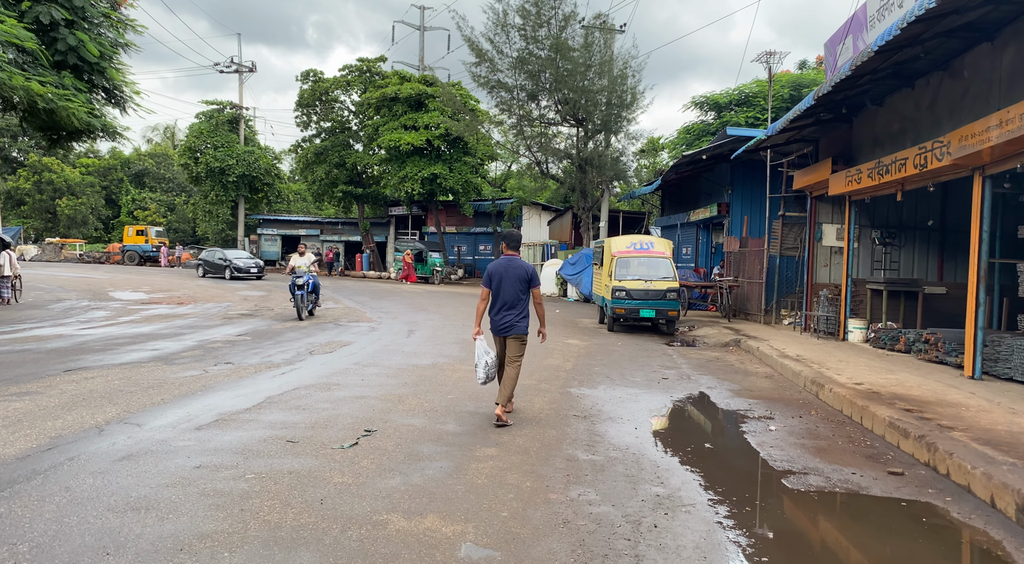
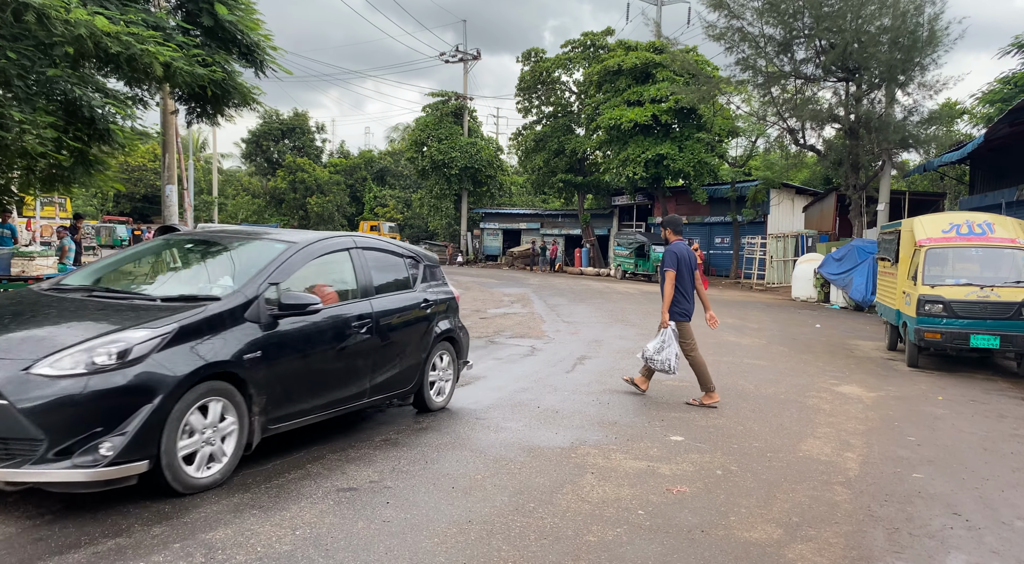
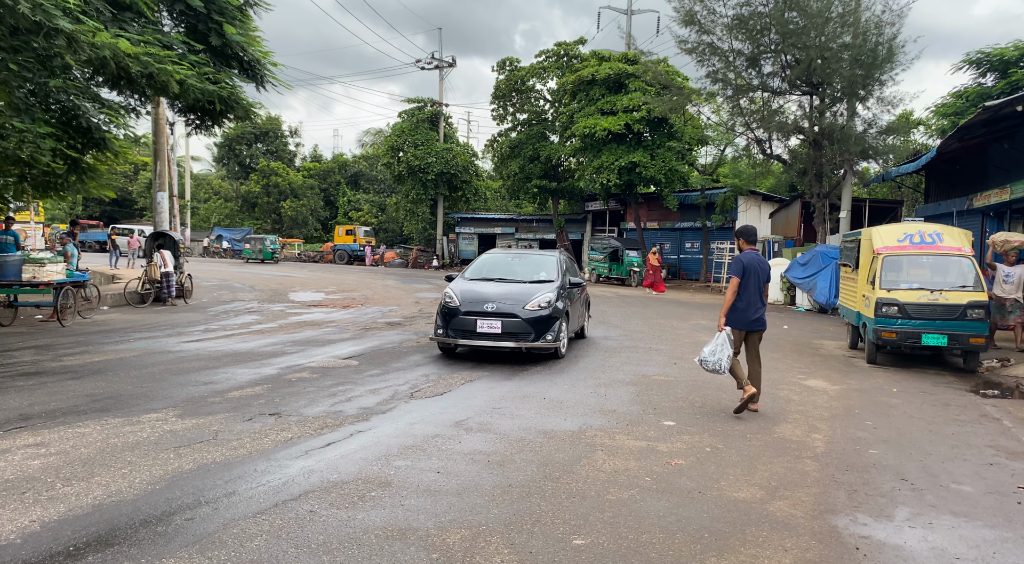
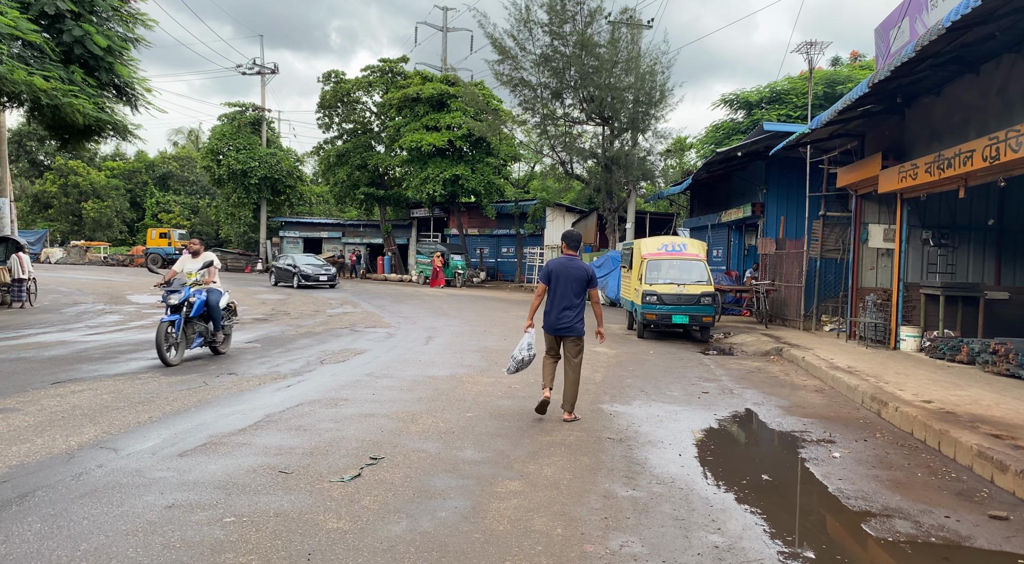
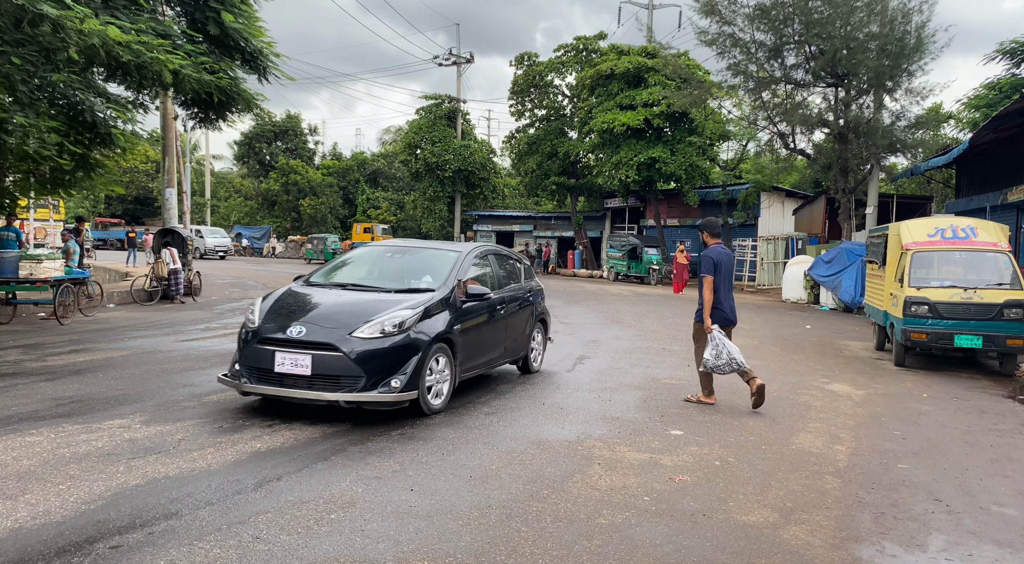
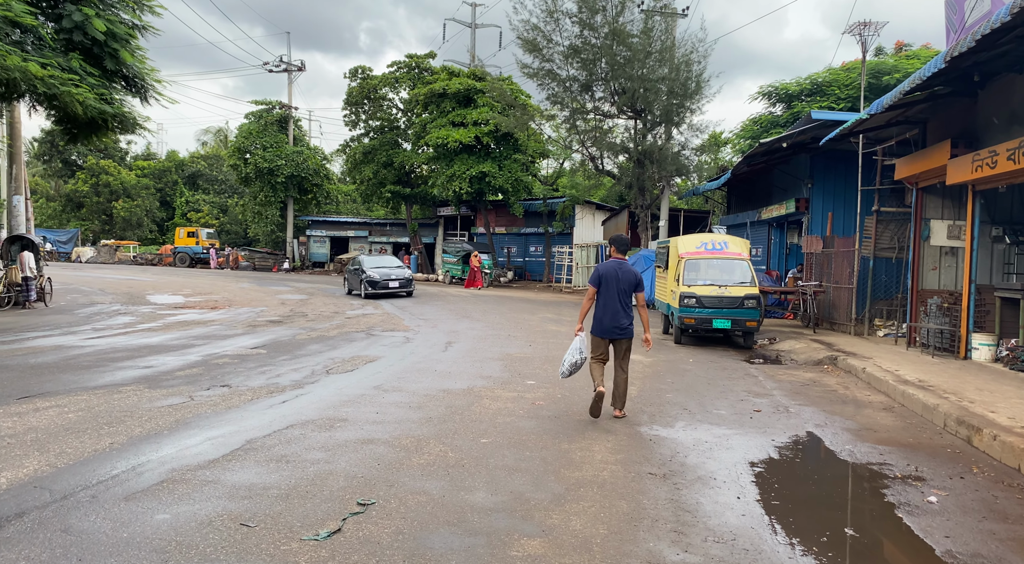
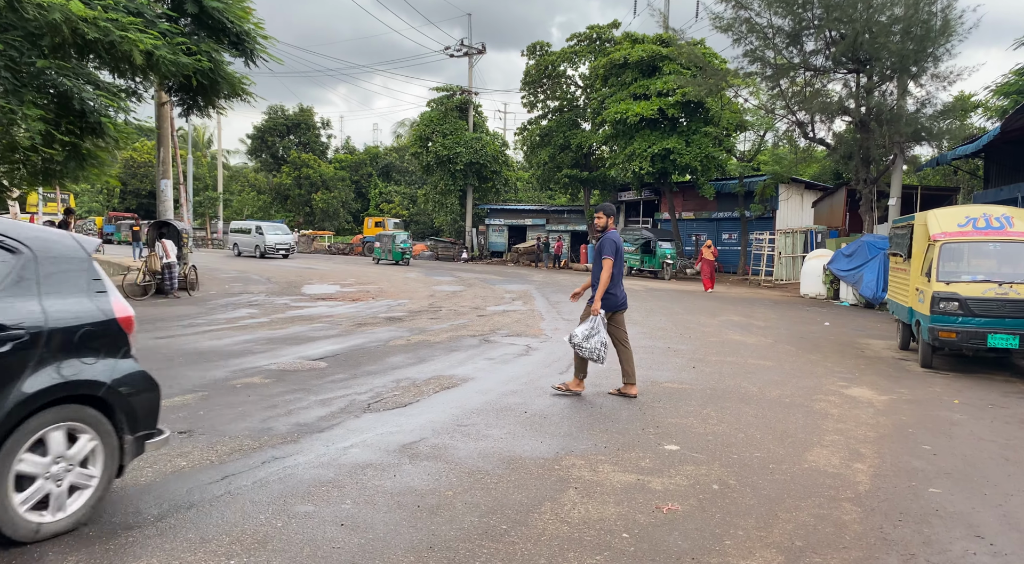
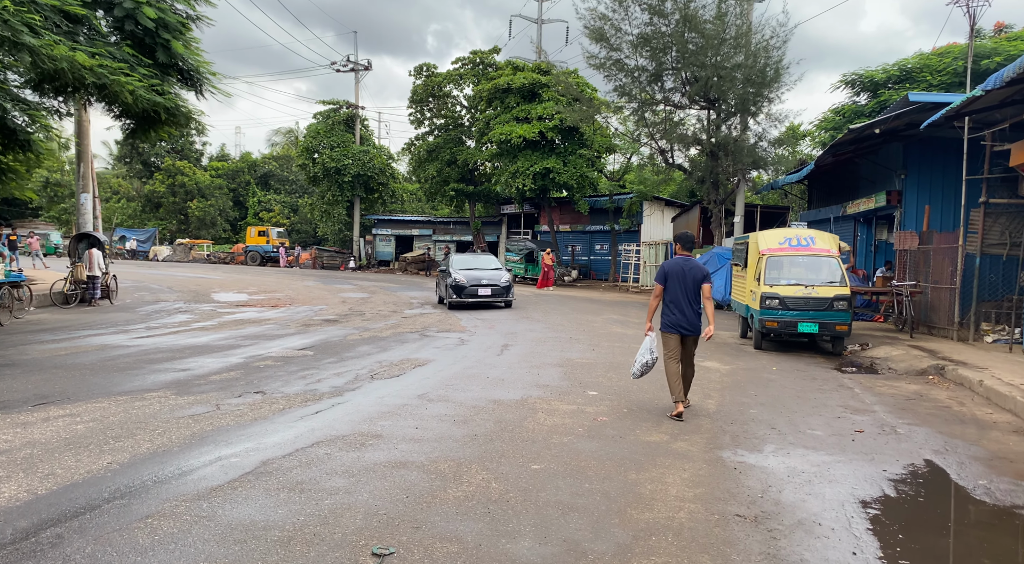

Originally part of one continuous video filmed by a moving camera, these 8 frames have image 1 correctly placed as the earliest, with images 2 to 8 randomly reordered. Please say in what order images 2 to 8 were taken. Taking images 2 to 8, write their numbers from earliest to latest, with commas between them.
4, 6, 8, 3, 5, 2, 7
